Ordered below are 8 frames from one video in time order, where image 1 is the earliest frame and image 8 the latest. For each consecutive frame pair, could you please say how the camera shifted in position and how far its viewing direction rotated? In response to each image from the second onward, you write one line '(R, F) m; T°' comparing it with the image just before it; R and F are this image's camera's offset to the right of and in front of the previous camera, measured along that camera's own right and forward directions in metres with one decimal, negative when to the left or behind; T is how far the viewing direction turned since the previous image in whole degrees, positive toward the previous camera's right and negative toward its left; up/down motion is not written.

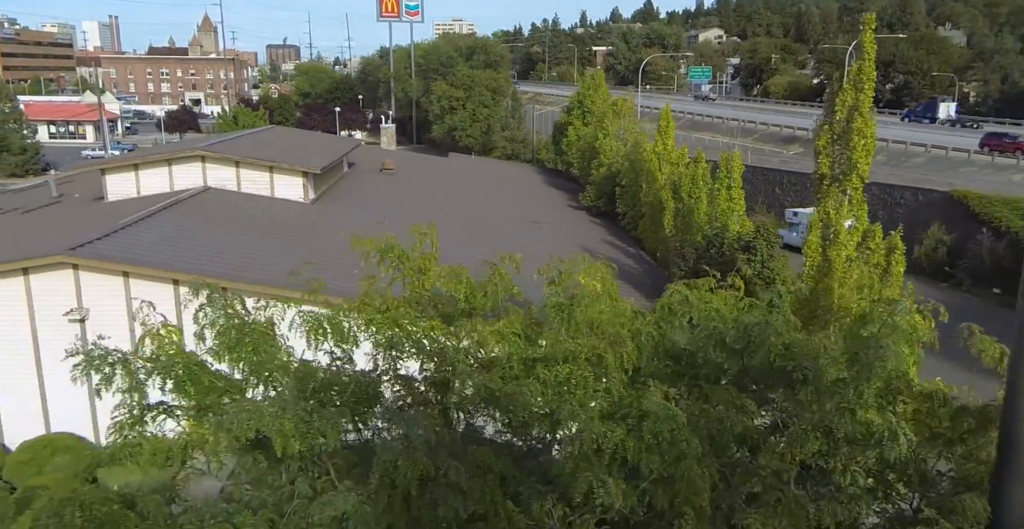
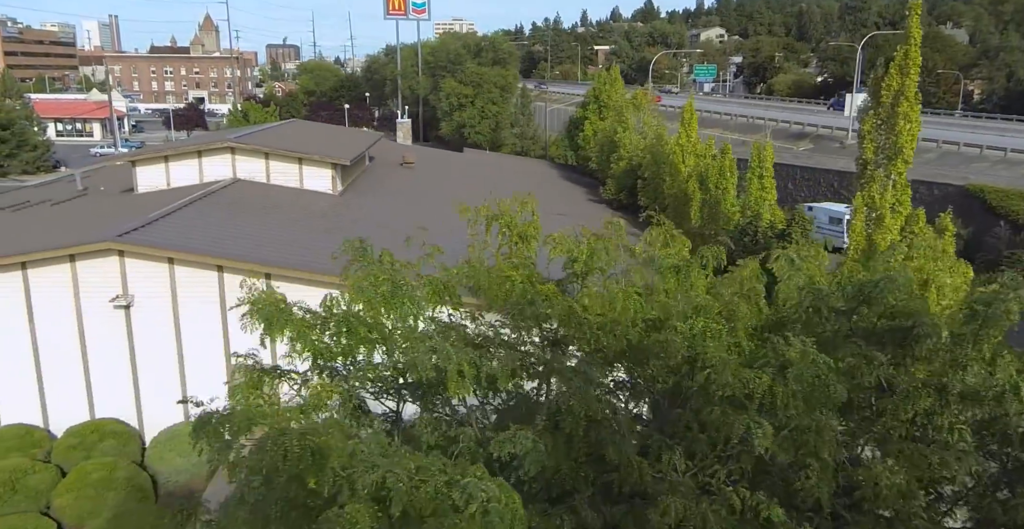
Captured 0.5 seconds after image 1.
(-0.8, -0.1) m; 0°
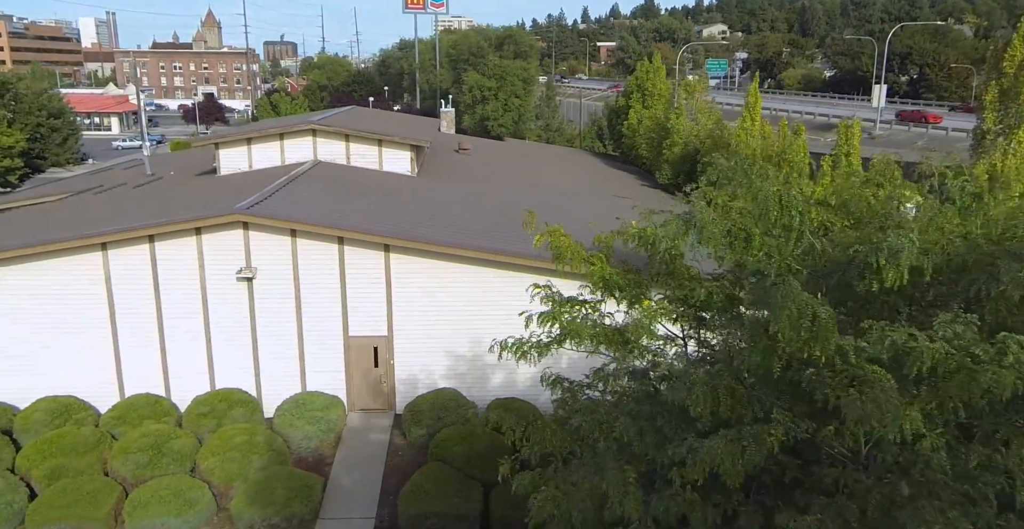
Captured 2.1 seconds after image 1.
(-2.3, -0.4) m; 0°
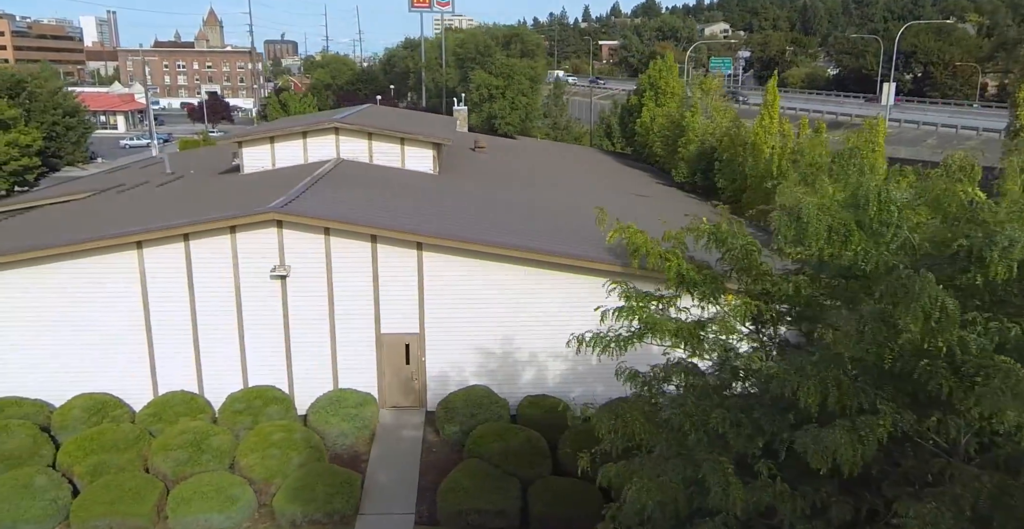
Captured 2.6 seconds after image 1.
(-0.6, -0.1) m; 0°
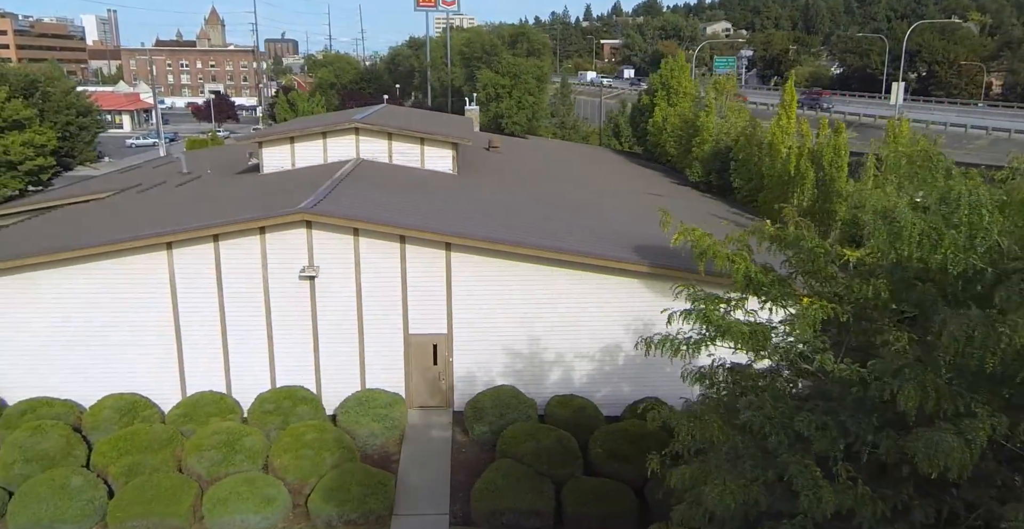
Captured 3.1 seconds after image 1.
(-0.6, 0.0) m; 0°
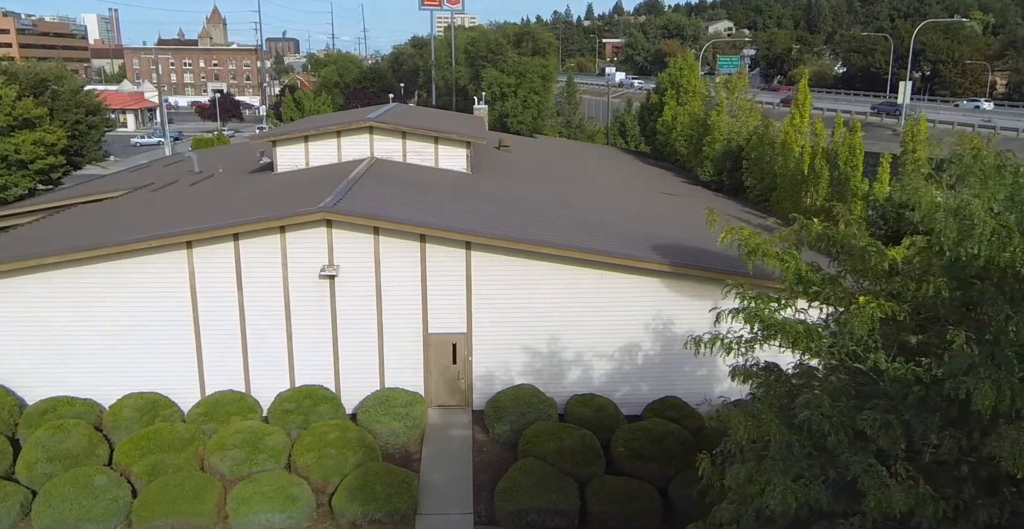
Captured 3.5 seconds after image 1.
(-0.4, 0.0) m; 0°
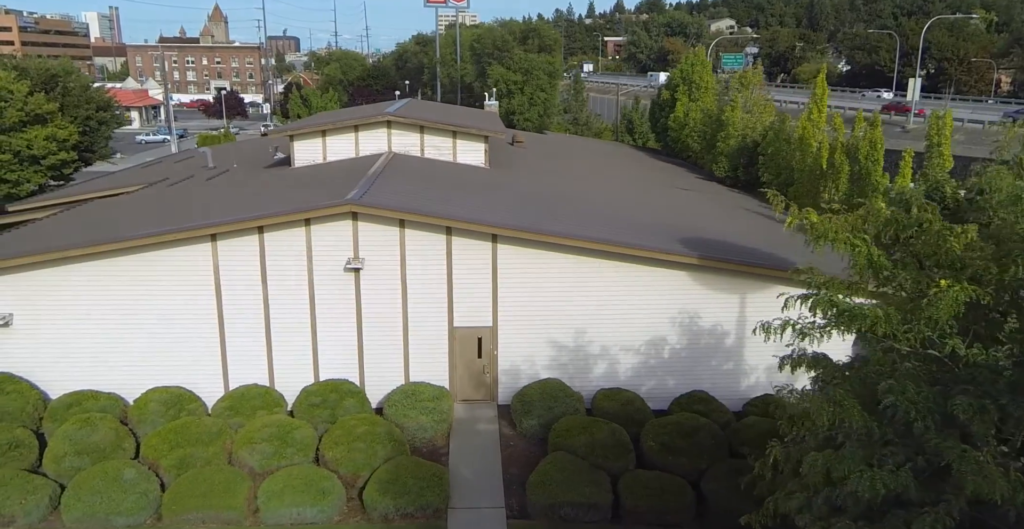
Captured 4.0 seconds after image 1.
(-0.5, +0.1) m; 0°
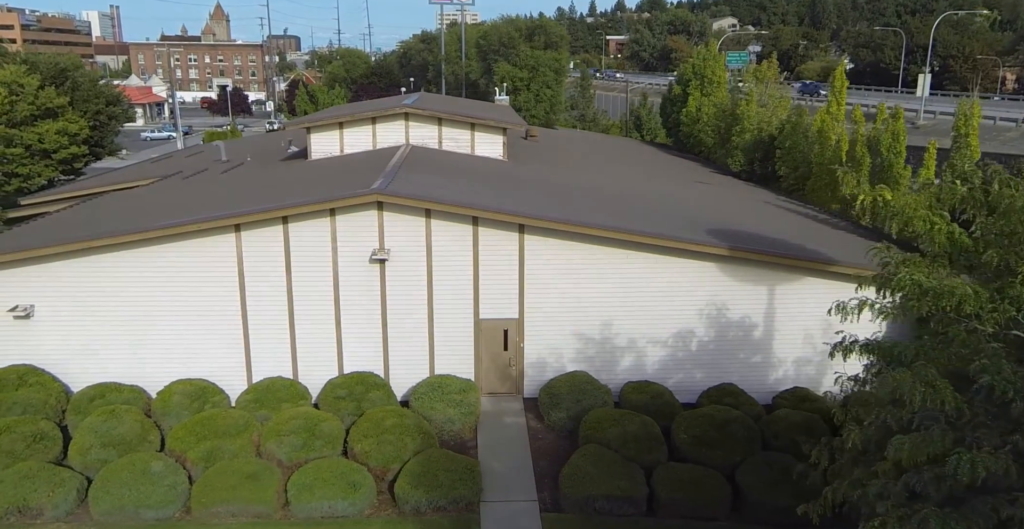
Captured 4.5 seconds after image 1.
(-0.5, +0.2) m; 0°
